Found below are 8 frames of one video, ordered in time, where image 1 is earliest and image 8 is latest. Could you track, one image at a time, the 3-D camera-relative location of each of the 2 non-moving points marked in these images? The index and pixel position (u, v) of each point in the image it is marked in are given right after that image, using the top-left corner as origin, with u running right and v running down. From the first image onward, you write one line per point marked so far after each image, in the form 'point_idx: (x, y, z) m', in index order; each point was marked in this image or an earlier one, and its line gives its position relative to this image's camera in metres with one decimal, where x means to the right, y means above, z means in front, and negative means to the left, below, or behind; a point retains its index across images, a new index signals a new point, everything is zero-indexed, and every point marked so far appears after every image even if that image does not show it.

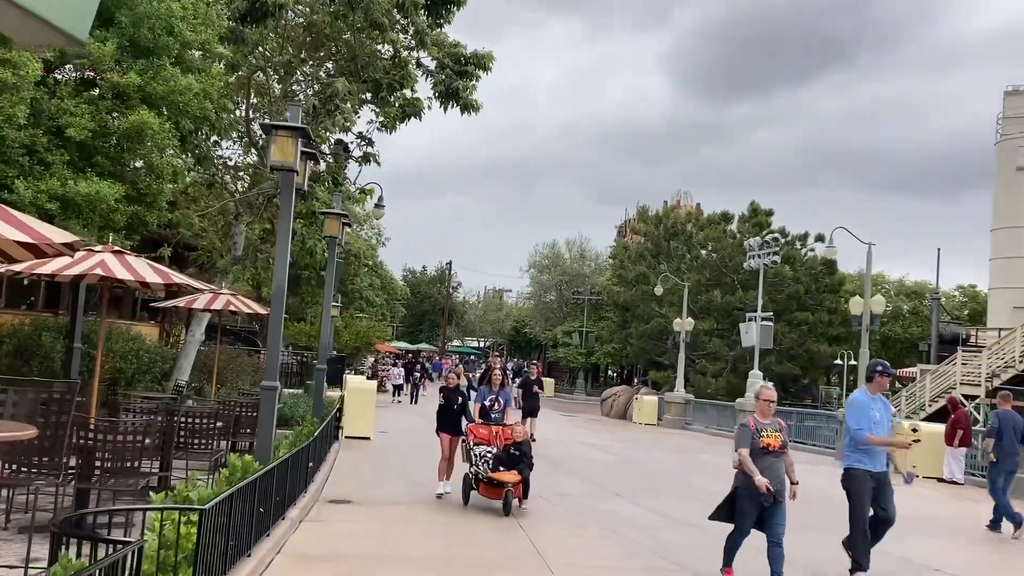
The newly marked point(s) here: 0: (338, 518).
0: (-1.9, -2.5, +10.1) m
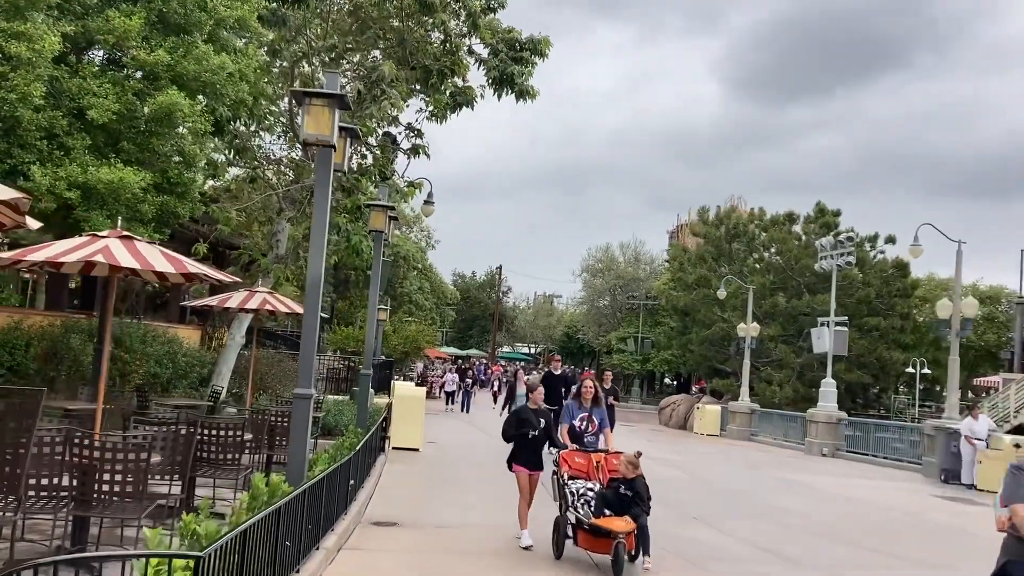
0: (-1.3, -2.5, +8.9) m
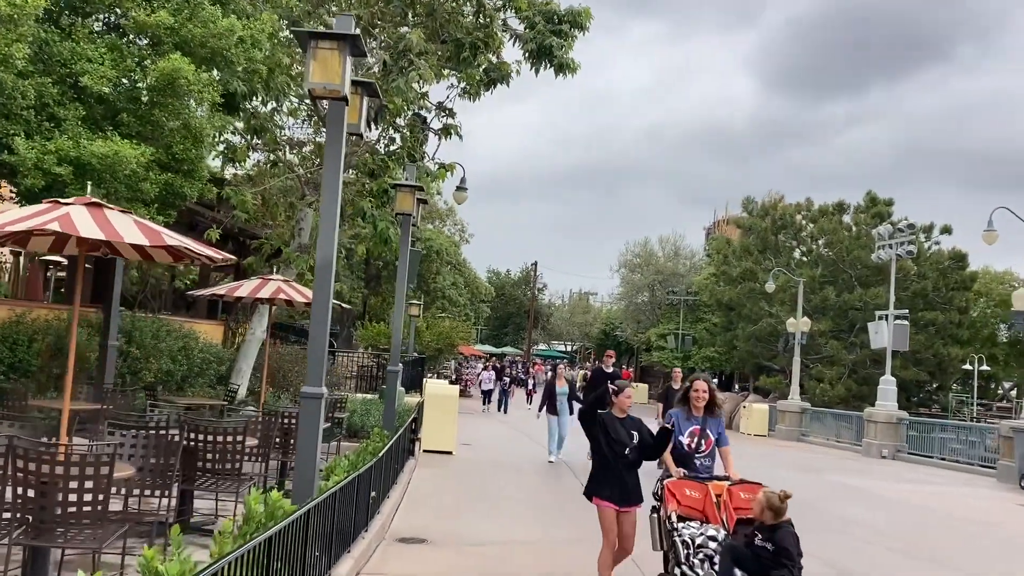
0: (-0.9, -2.3, +7.7) m
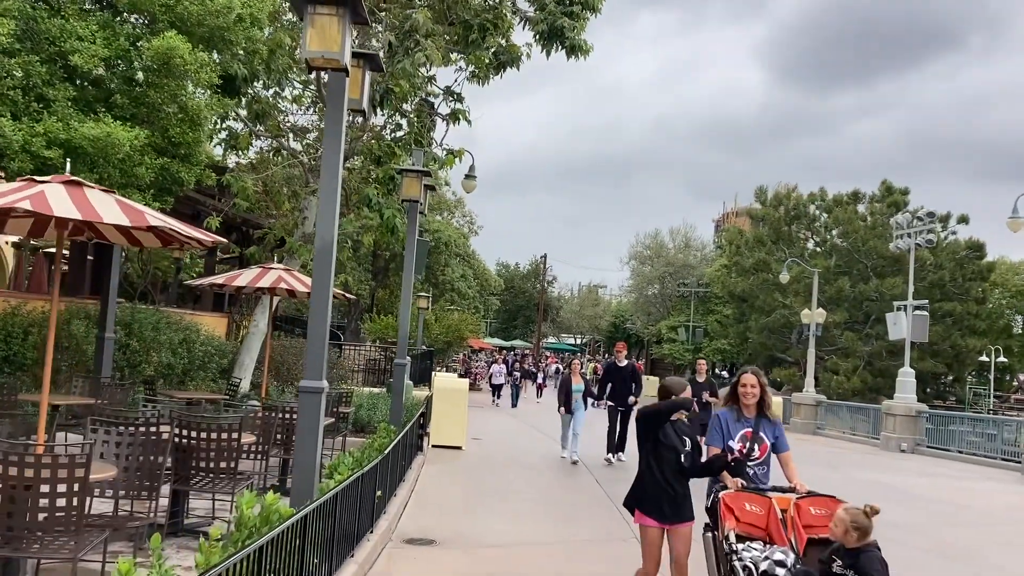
0: (-0.8, -2.2, +7.3) m
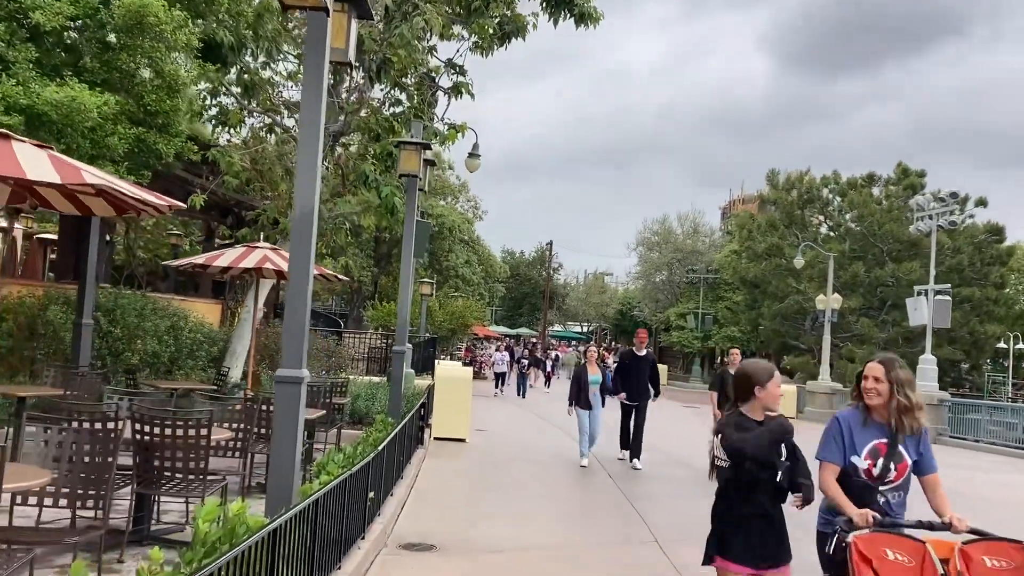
0: (-0.7, -2.0, +6.5) m
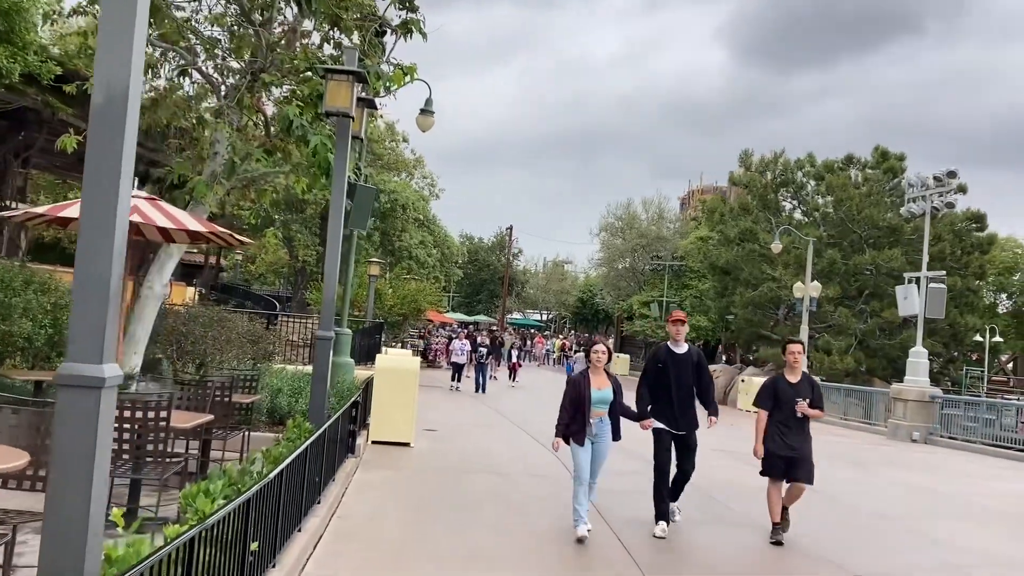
0: (-1.0, -1.8, +4.3) m
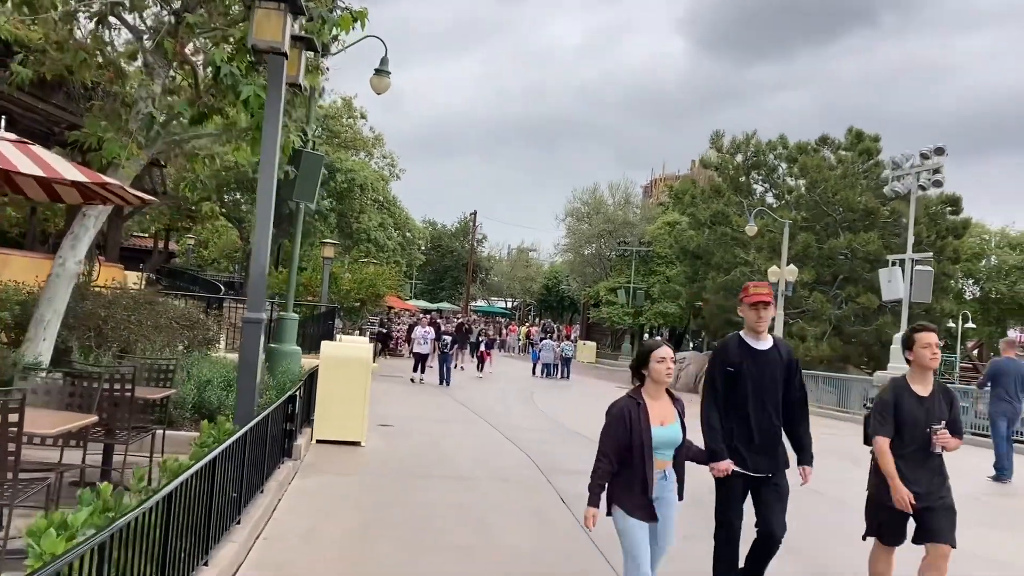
0: (-1.1, -1.7, +3.0) m
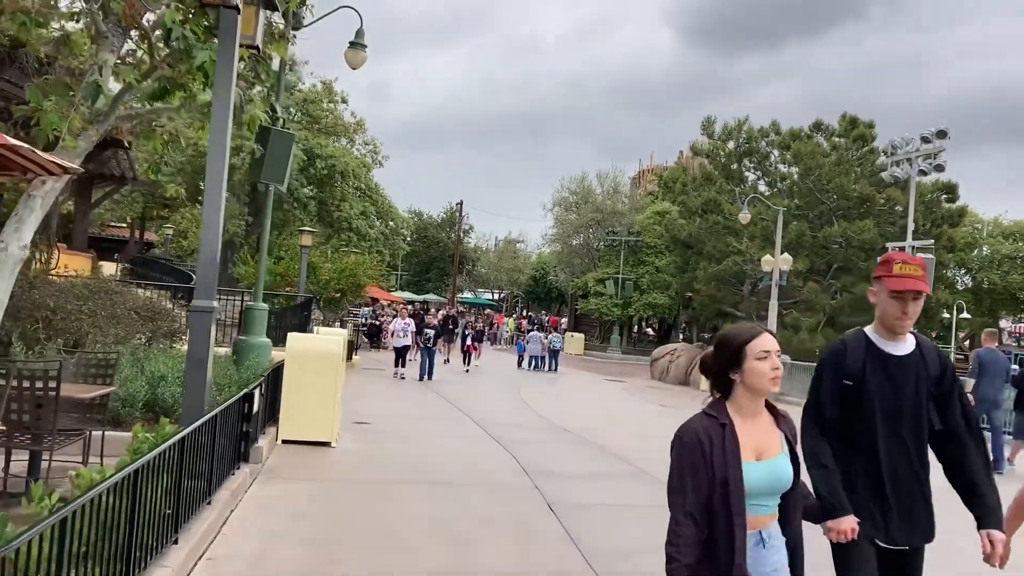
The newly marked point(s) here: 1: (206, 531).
0: (-1.1, -1.6, +2.2) m
1: (-1.9, -1.4, +5.8) m
